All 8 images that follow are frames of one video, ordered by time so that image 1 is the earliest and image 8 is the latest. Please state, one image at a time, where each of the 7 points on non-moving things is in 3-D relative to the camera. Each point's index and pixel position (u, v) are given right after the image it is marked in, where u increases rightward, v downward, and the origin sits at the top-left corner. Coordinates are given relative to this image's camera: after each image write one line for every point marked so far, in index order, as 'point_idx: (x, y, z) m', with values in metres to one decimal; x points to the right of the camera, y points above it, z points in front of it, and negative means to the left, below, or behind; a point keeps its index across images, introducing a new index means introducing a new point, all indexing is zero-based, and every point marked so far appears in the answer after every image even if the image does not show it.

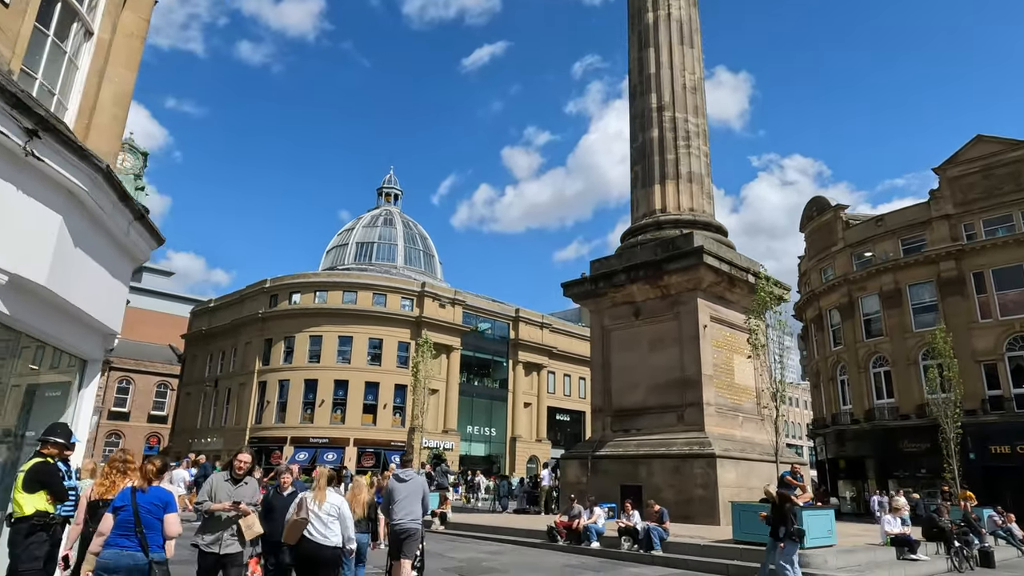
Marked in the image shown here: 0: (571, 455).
0: (+1.2, -3.3, +13.1) m
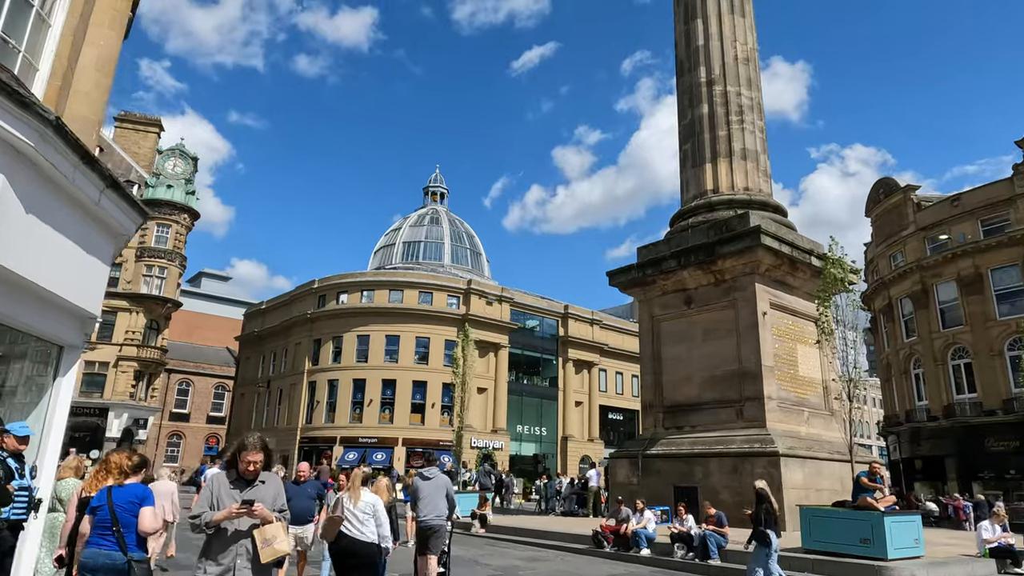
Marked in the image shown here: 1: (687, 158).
0: (+2.0, -3.0, +12.1) m
1: (+3.9, +2.8, +14.8) m
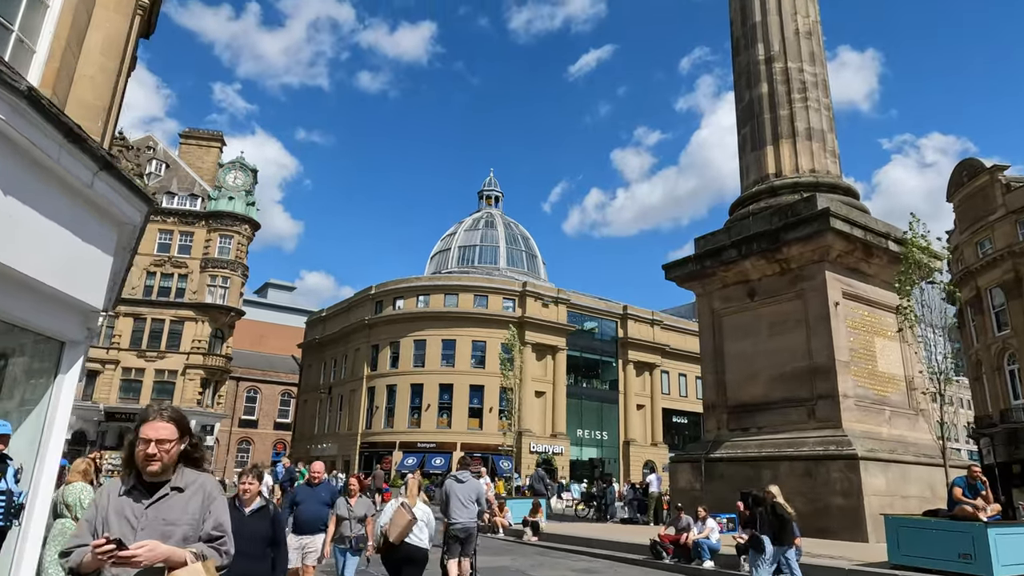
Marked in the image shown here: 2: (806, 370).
0: (+2.9, -2.9, +11.2) m
1: (+4.9, +3.0, +13.8) m
2: (+4.4, -1.3, +10.0) m
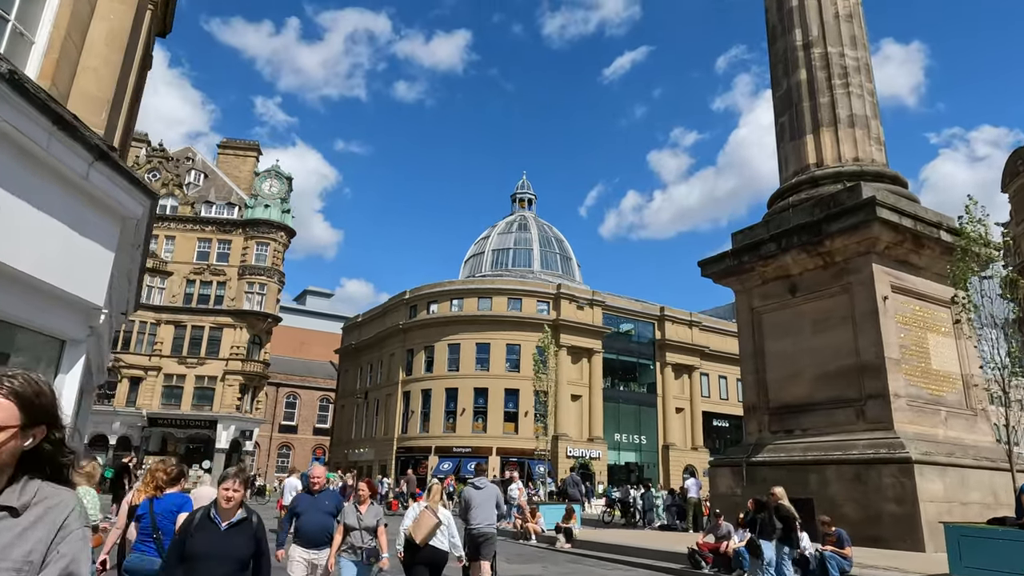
0: (+3.4, -2.8, +10.6) m
1: (+5.4, +3.1, +13.2) m
2: (+4.8, -1.1, +9.4) m
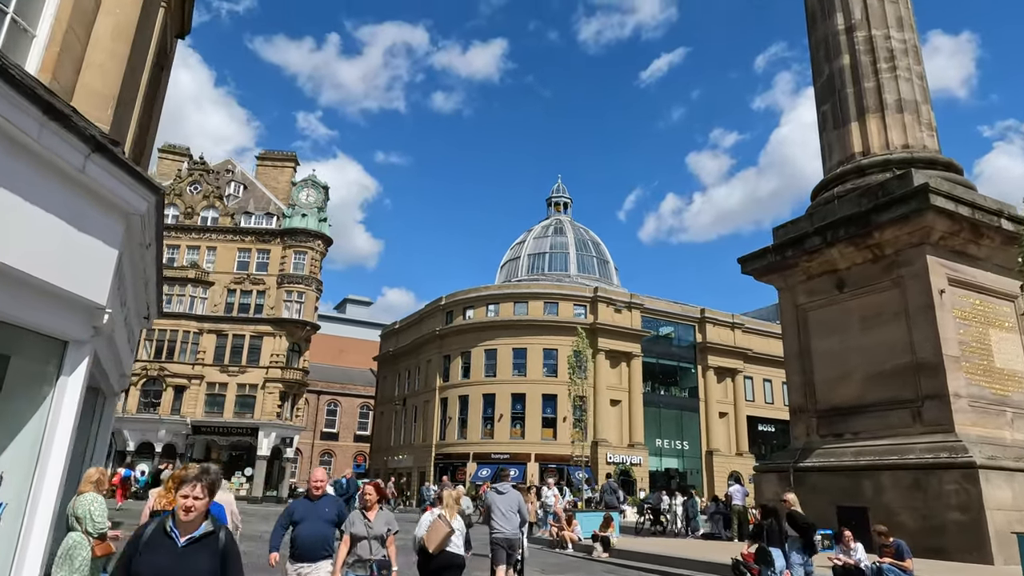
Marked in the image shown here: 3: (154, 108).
0: (+3.9, -2.7, +10.0) m
1: (+5.9, +3.2, +12.5) m
2: (+5.2, -1.0, +8.7) m
3: (-4.6, +2.3, +8.5) m
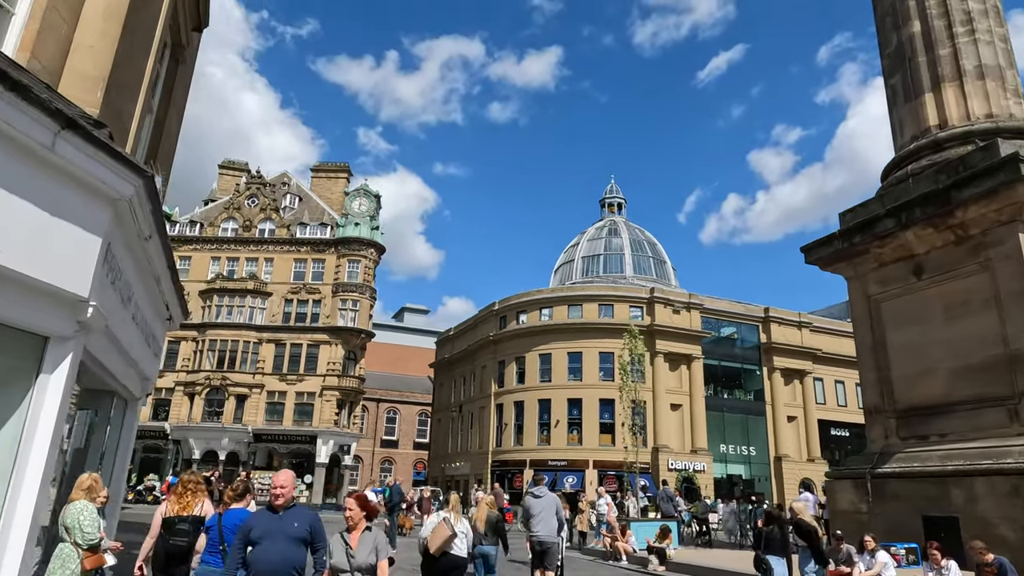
0: (+4.5, -2.5, +9.0) m
1: (+6.6, +3.4, +11.4) m
2: (+5.6, -0.8, +7.6) m
3: (-4.2, +2.3, +8.3) m
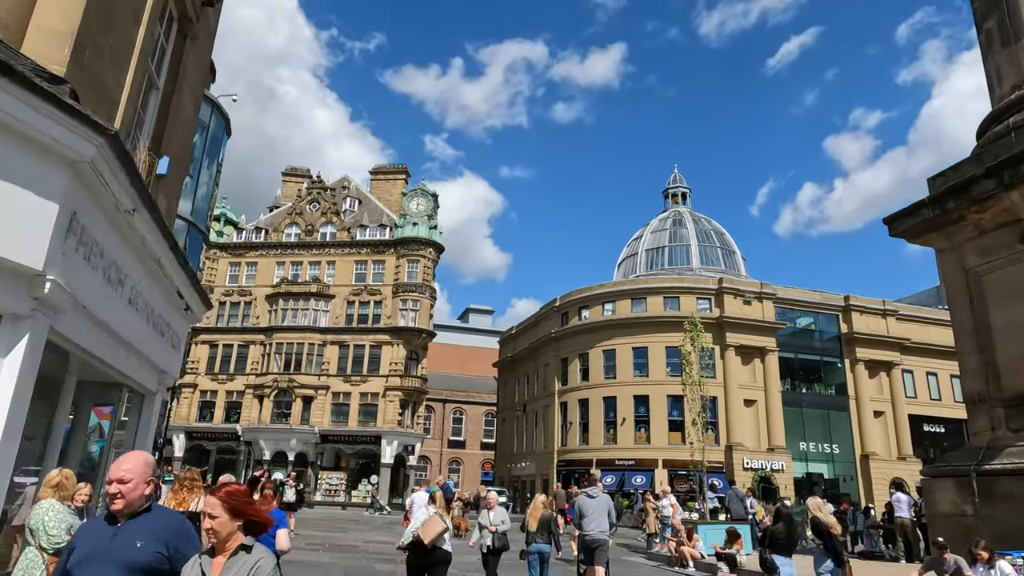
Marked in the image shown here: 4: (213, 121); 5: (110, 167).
0: (+5.0, -2.1, +7.8) m
1: (+7.2, +3.9, +9.9) m
2: (+6.0, -0.4, +6.2) m
3: (-3.8, +2.4, +7.9) m
4: (-8.6, +4.8, +19.1) m
5: (-2.7, +0.8, +4.5) m
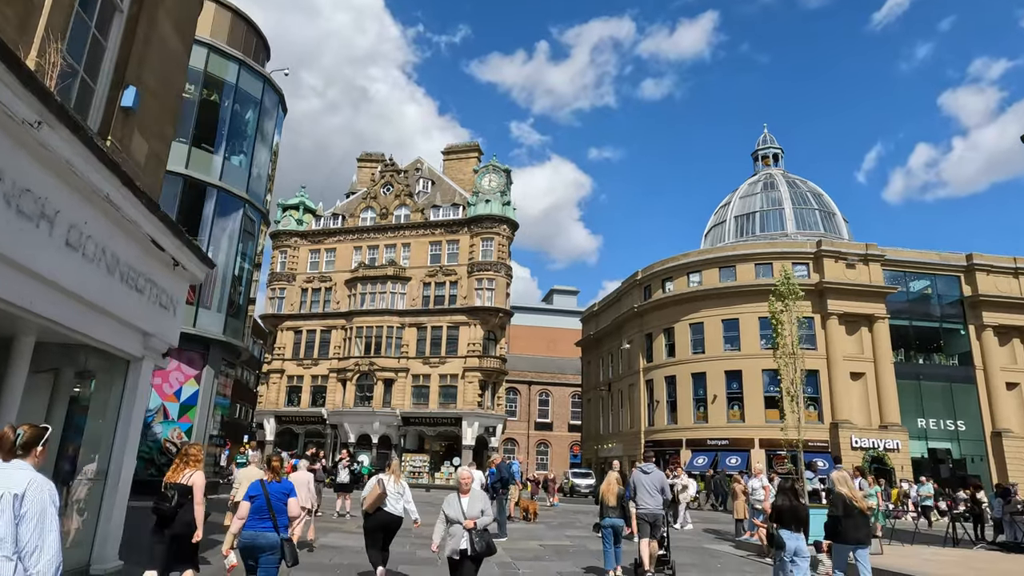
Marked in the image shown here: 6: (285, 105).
0: (+5.3, -1.3, +5.8) m
1: (+7.5, +4.8, +7.5) m
2: (+6.0, +0.5, +4.1) m
3: (-3.6, +2.9, +7.1) m
4: (-6.9, +5.4, +18.8) m
5: (-2.9, +1.2, +3.5) m
6: (-6.8, +5.5, +19.9) m
